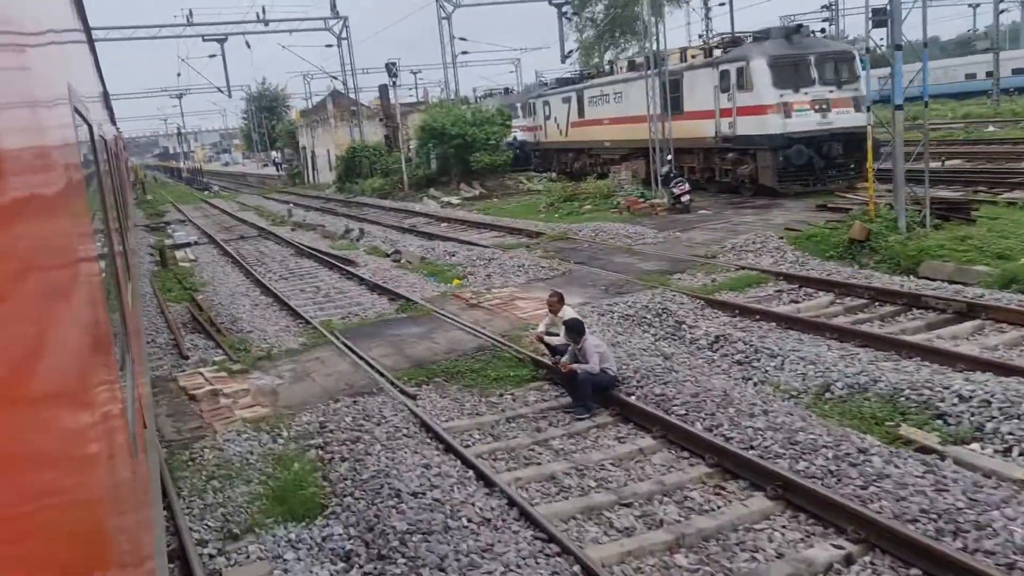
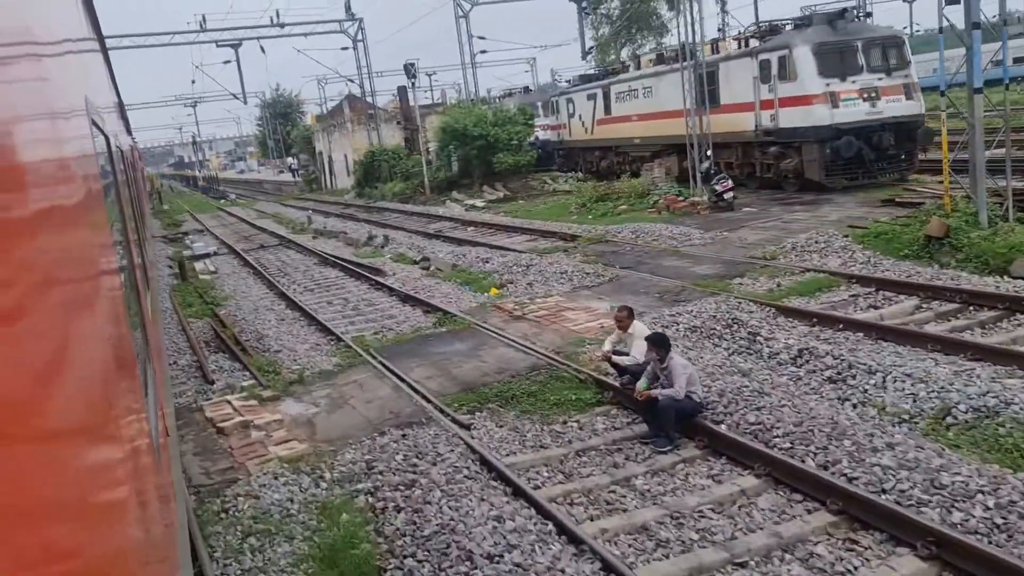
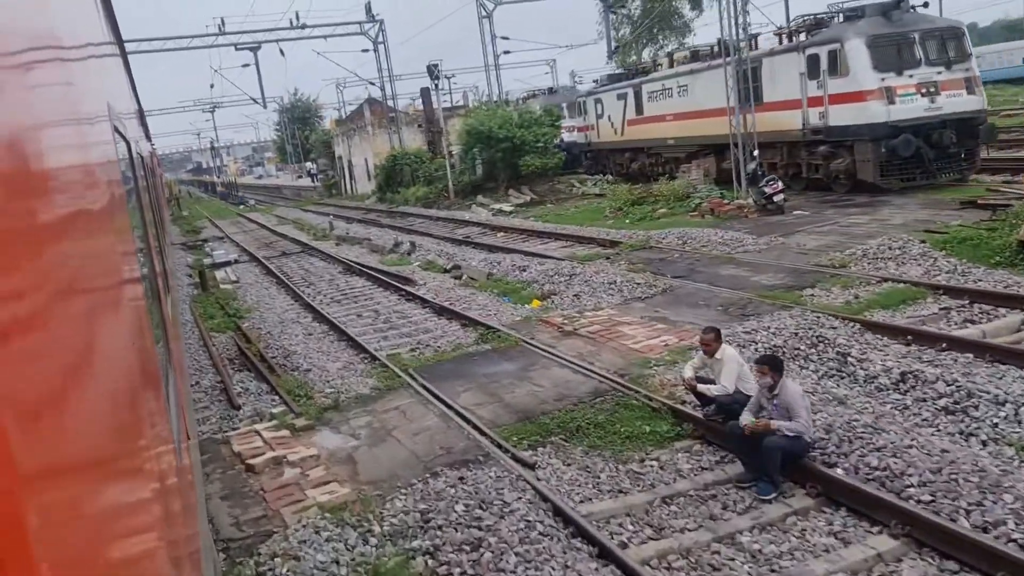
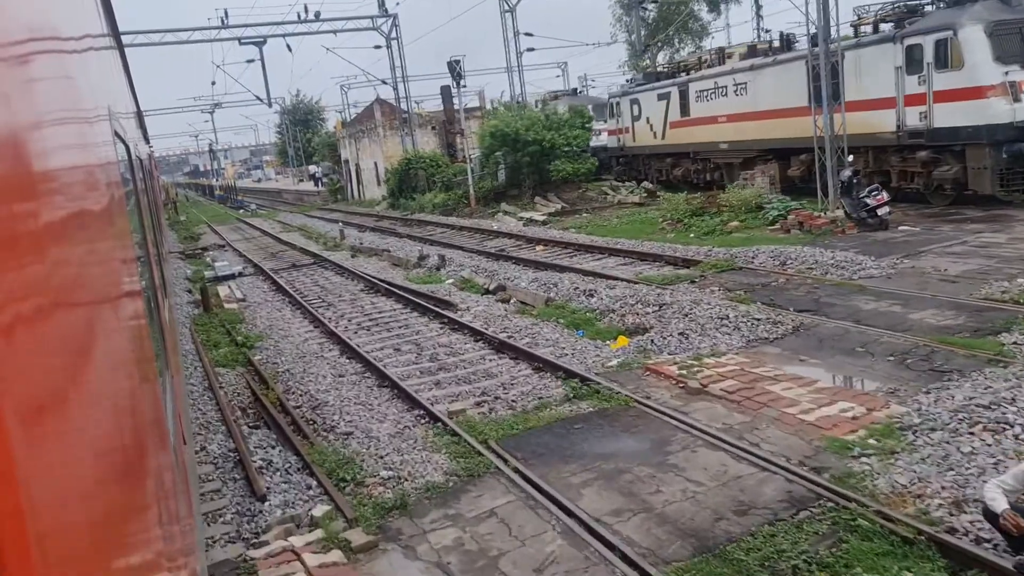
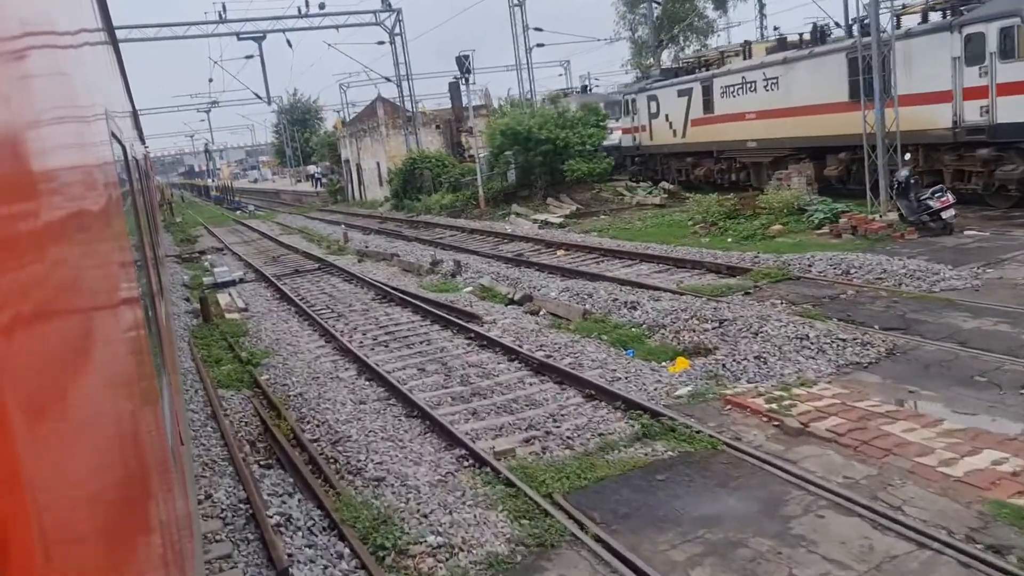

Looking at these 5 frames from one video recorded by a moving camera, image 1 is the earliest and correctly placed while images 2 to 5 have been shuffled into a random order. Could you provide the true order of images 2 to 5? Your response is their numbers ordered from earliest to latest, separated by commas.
2, 3, 4, 5
